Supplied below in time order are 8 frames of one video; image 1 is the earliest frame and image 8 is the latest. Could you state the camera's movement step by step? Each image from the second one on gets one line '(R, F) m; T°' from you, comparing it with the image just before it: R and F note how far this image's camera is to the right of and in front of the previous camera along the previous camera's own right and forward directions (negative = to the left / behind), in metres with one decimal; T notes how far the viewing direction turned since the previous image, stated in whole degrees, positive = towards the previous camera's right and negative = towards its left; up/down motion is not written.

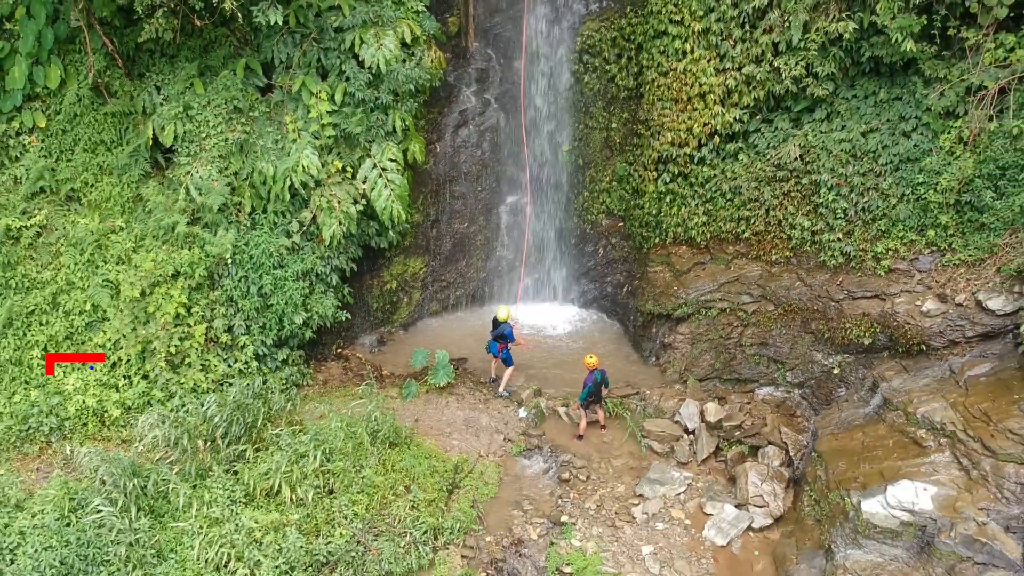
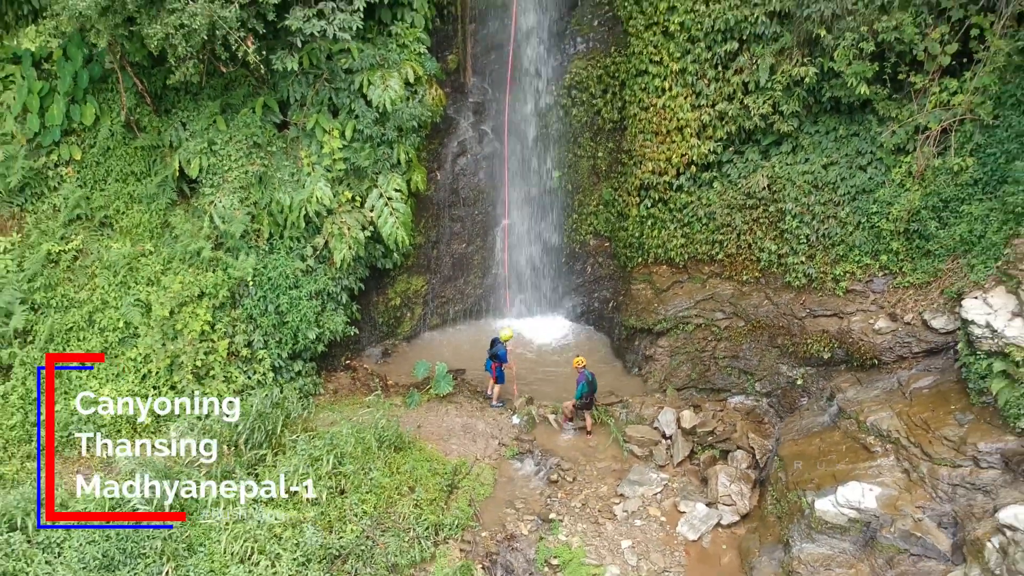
(0.0, -0.7) m; 0°
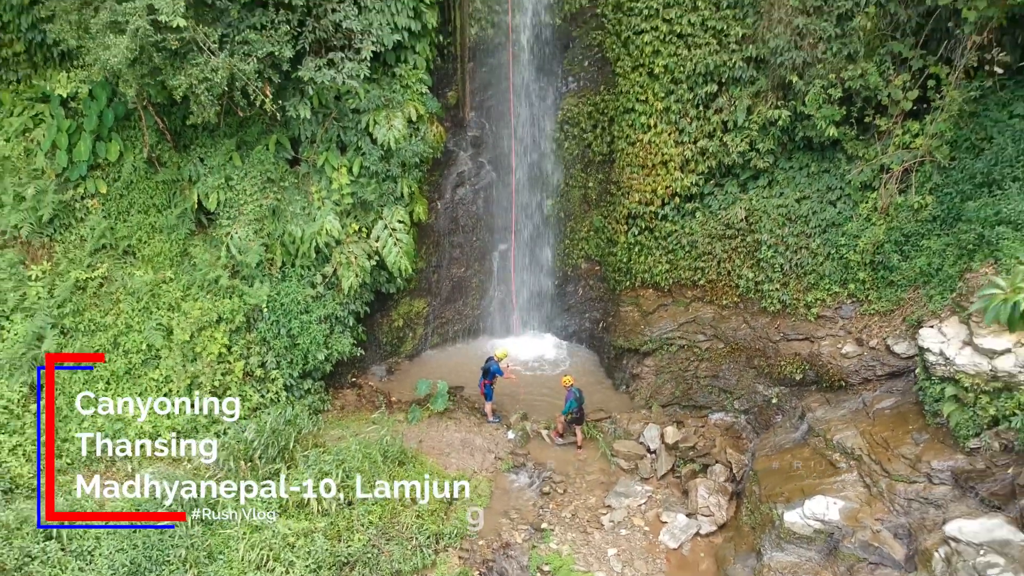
(0.0, -0.6) m; 0°
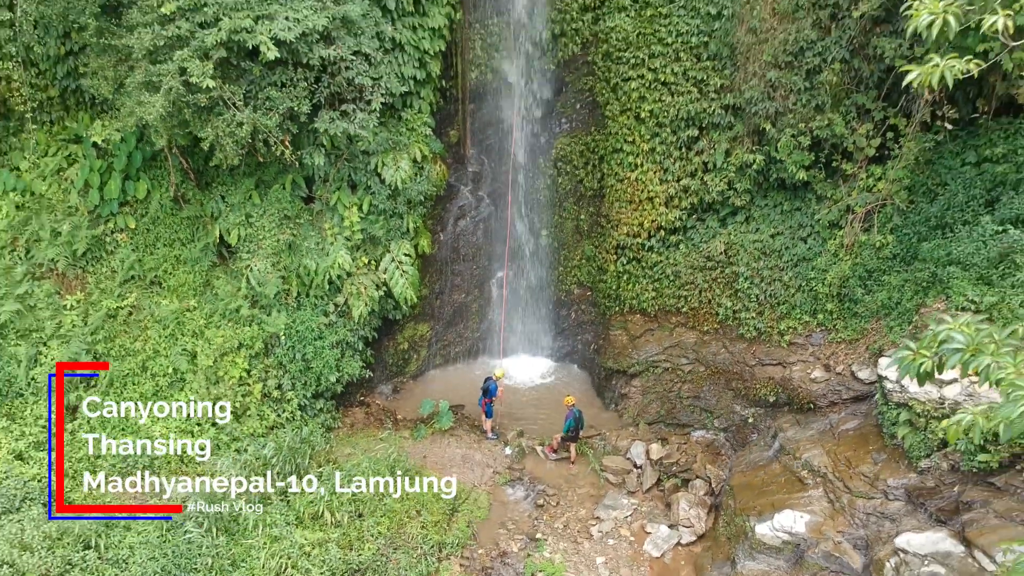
(0.0, -0.7) m; 0°
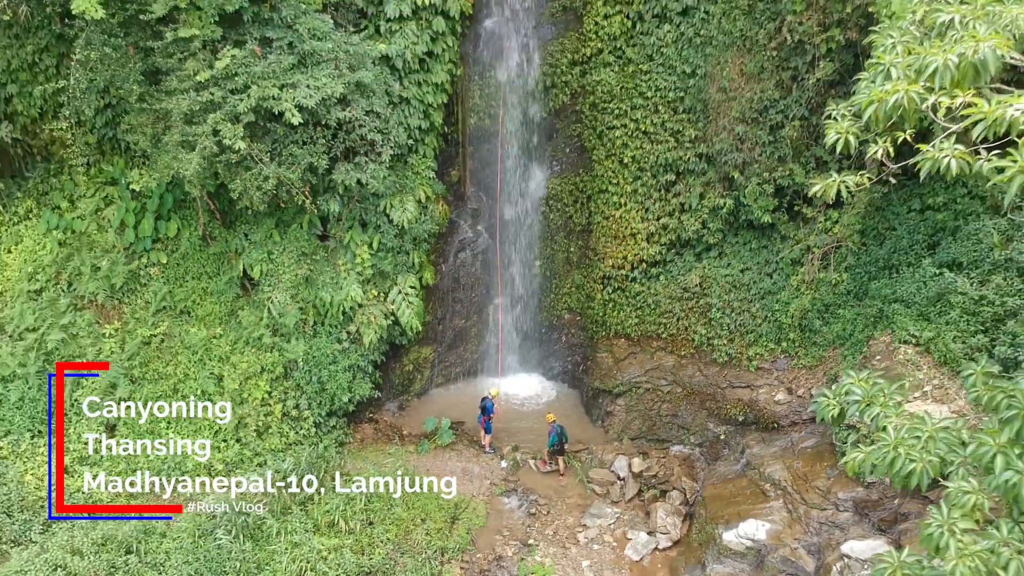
(0.0, -0.9) m; 0°
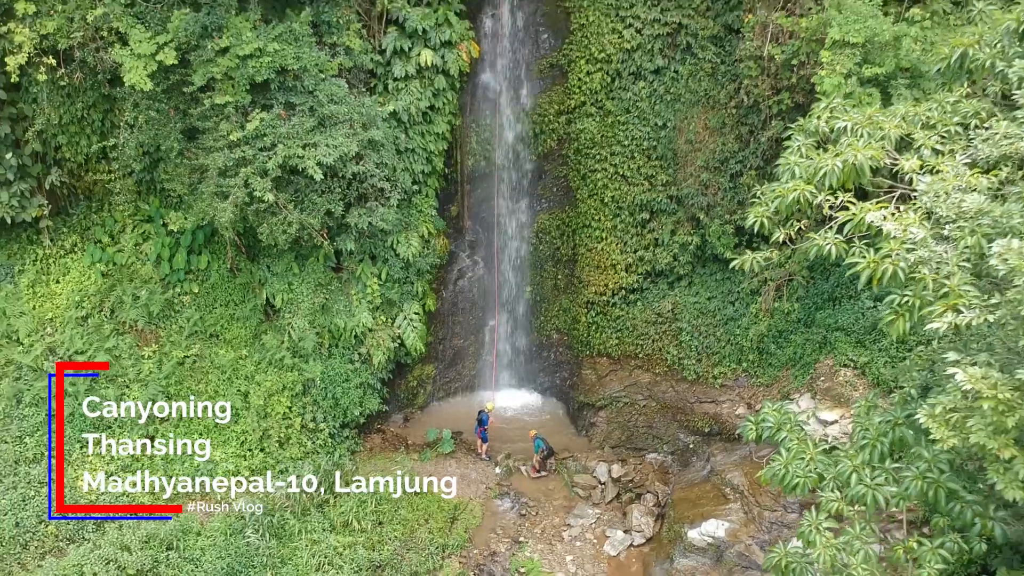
(+0.1, -1.2) m; 0°
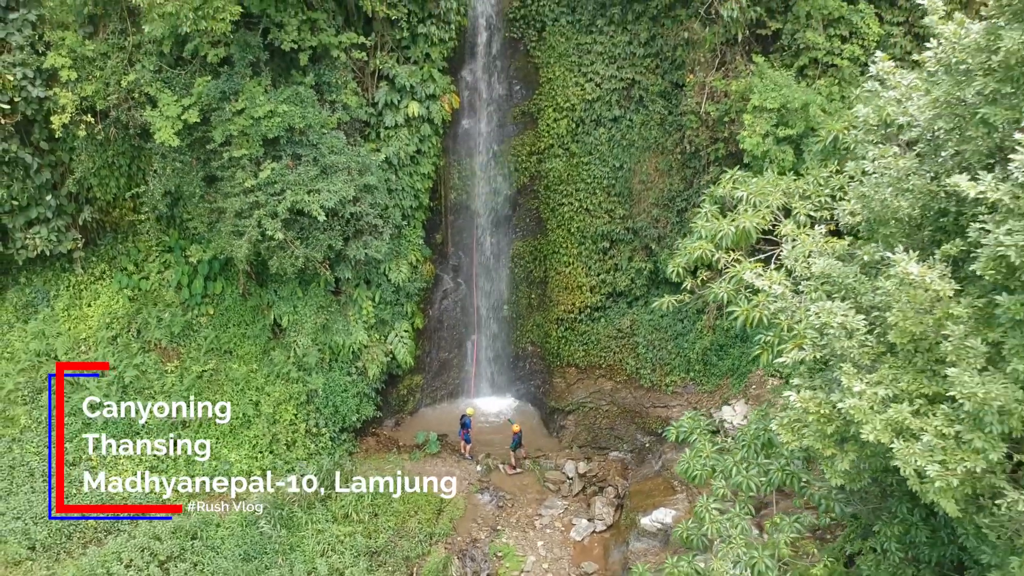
(+0.1, -1.6) m; +1°
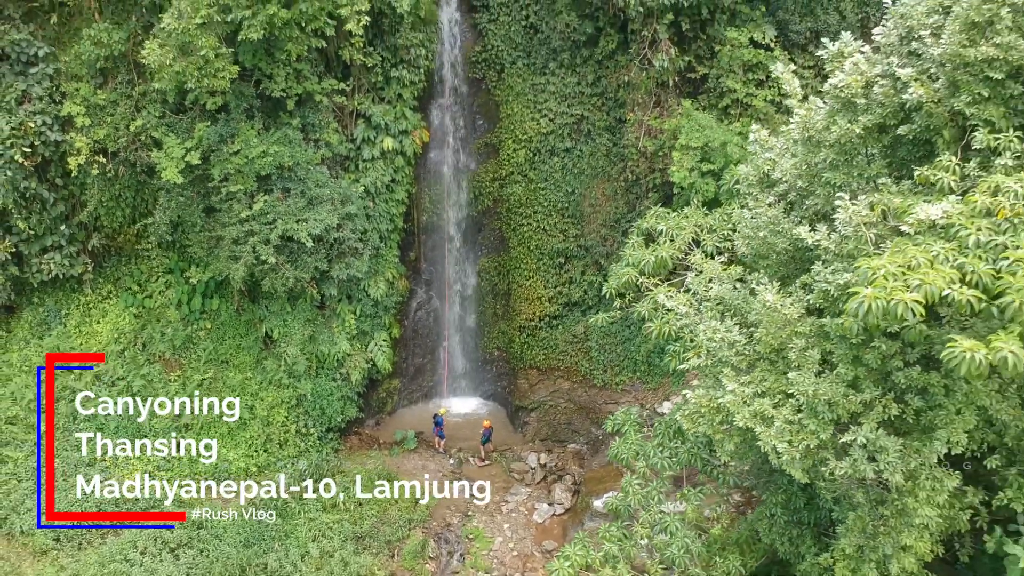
(+0.1, -1.6) m; +2°
